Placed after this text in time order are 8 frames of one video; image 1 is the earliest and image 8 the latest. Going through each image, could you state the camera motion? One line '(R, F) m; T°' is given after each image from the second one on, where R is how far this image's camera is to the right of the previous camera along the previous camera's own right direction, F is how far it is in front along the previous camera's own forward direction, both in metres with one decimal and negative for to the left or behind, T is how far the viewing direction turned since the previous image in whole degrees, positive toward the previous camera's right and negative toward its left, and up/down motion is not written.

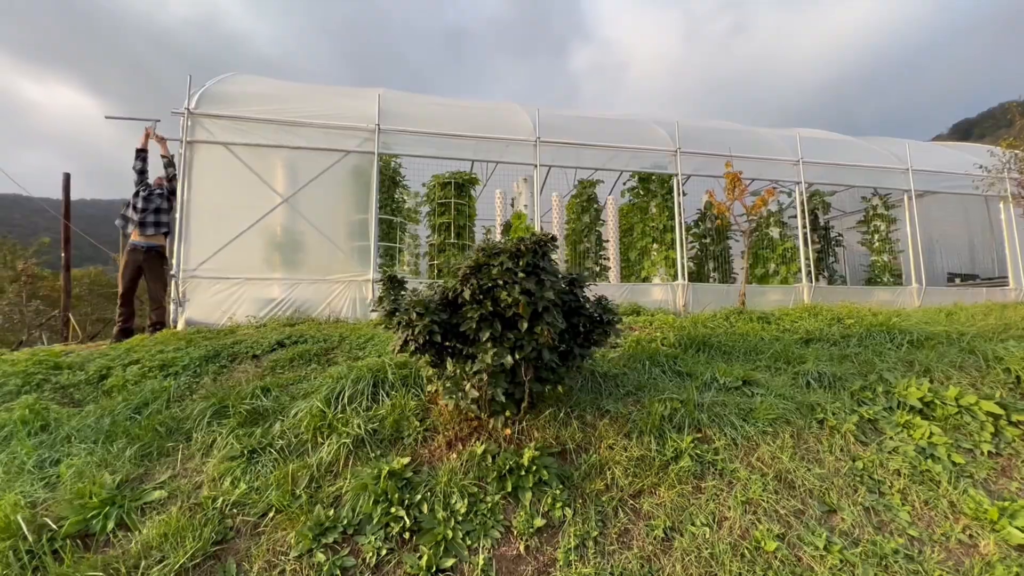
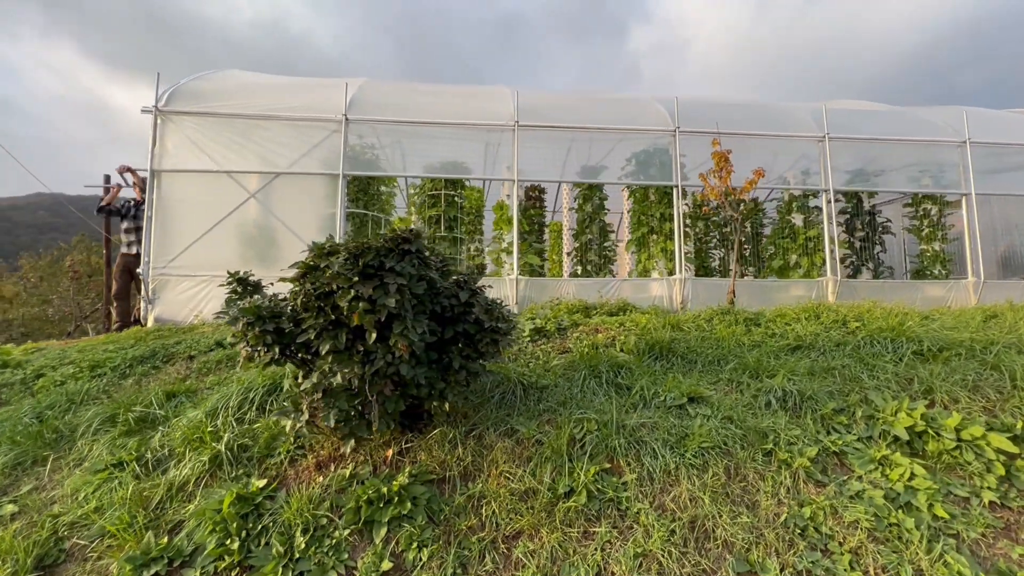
(+1.0, +0.5) m; -6°
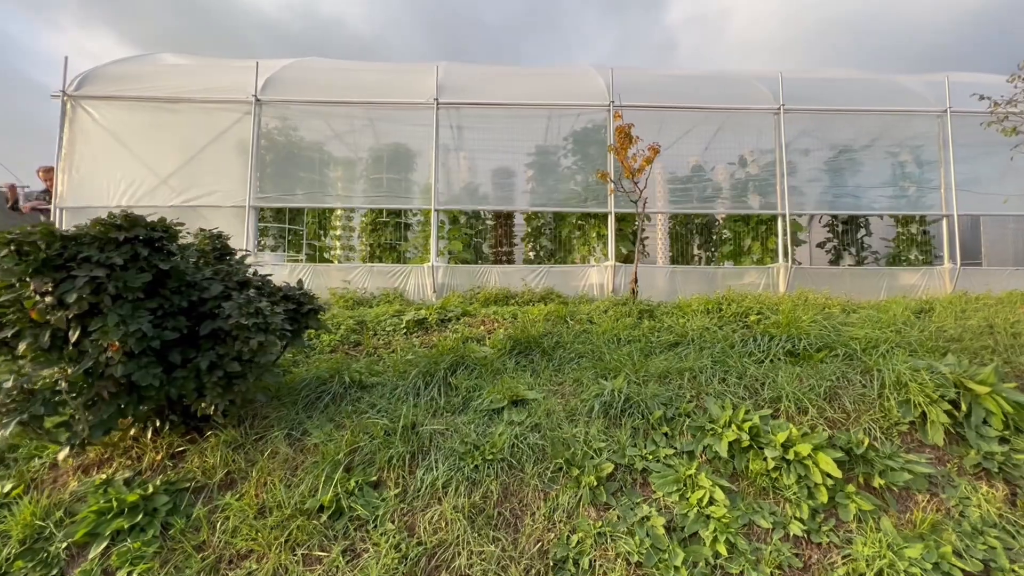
(+1.4, +0.4) m; -3°
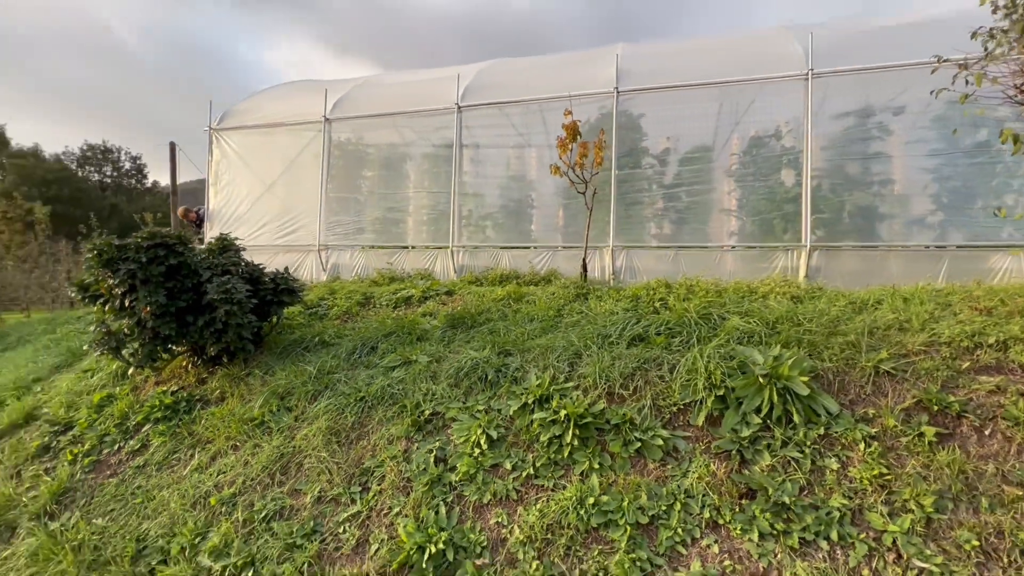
(+2.0, -0.4) m; -18°
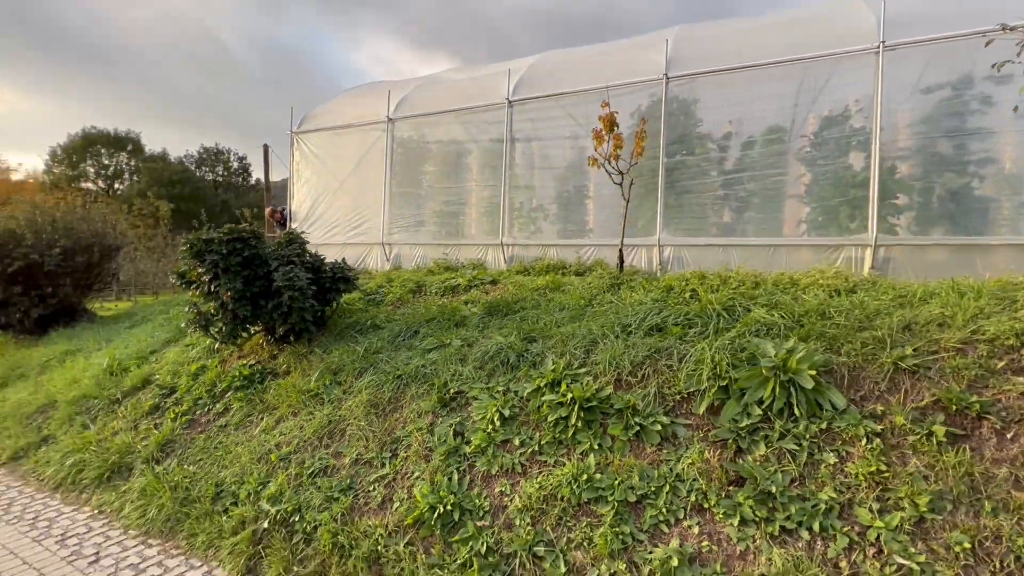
(+0.4, -0.2) m; -9°
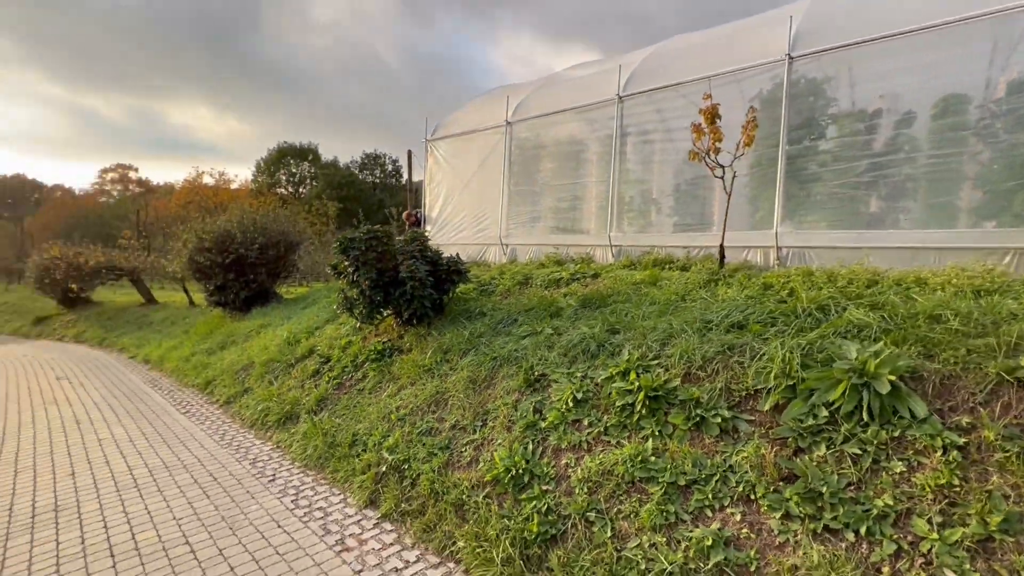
(+0.4, -0.3) m; -16°
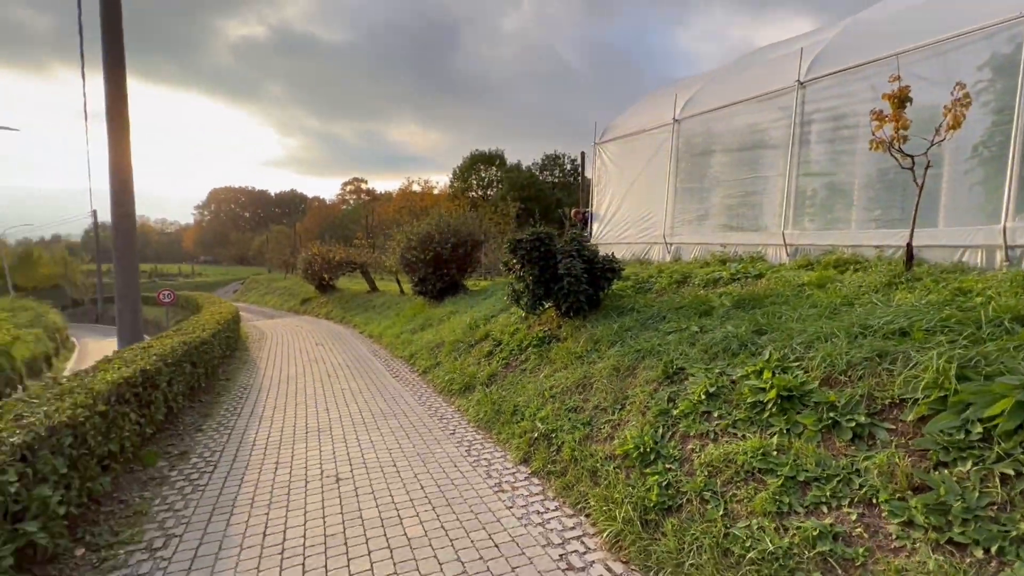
(+0.3, -0.5) m; -21°
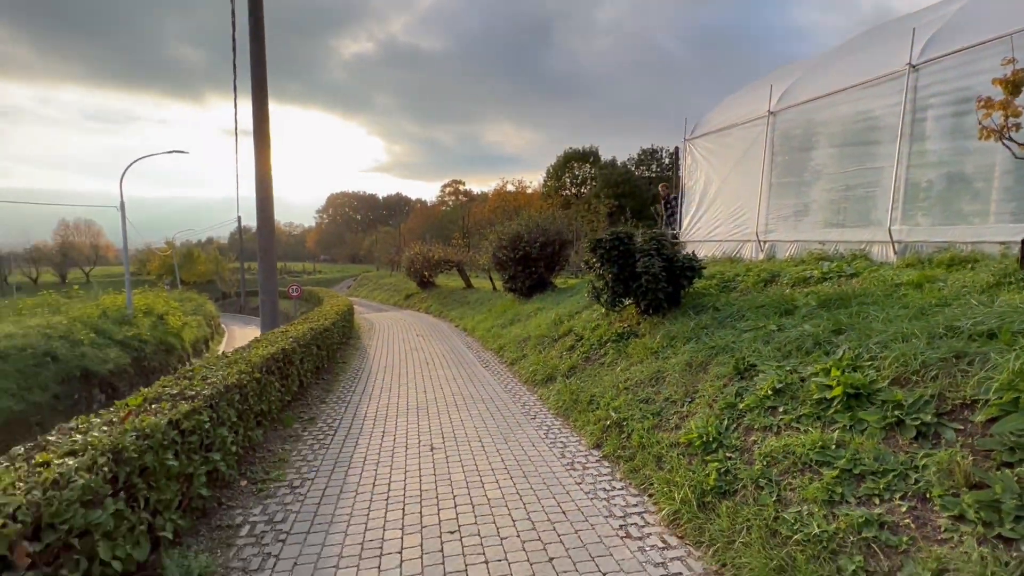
(+0.2, -0.4) m; -11°
